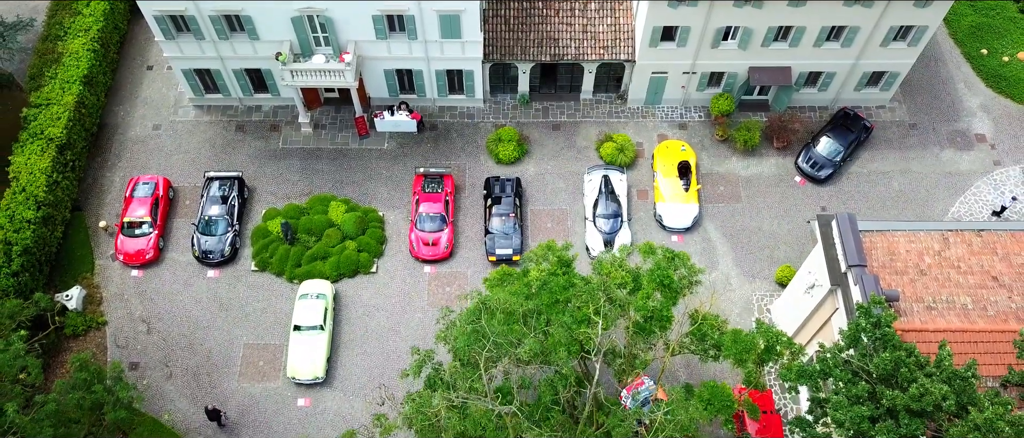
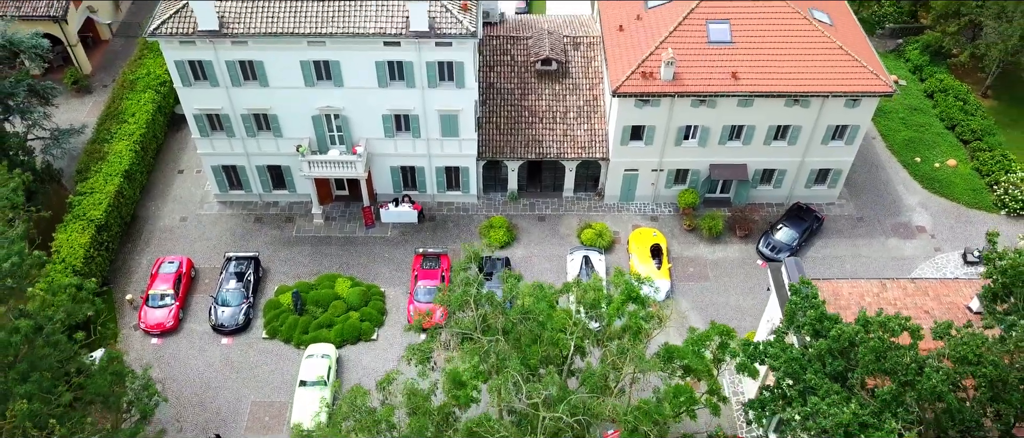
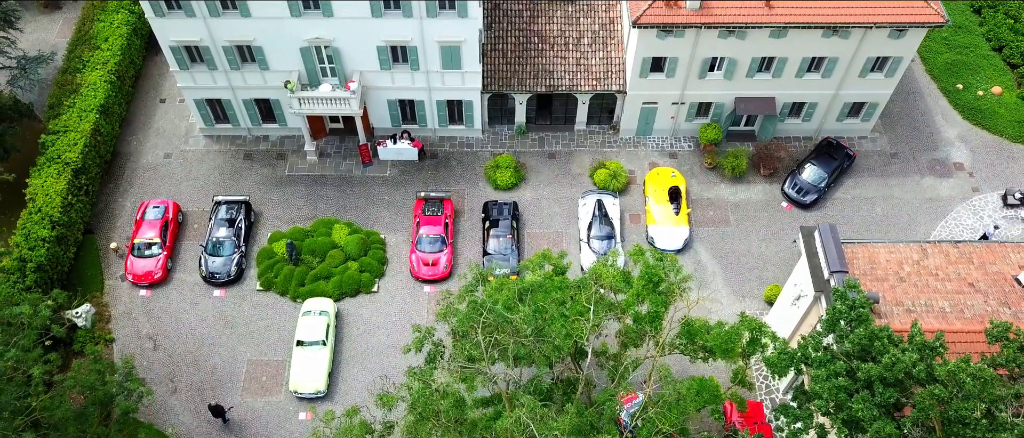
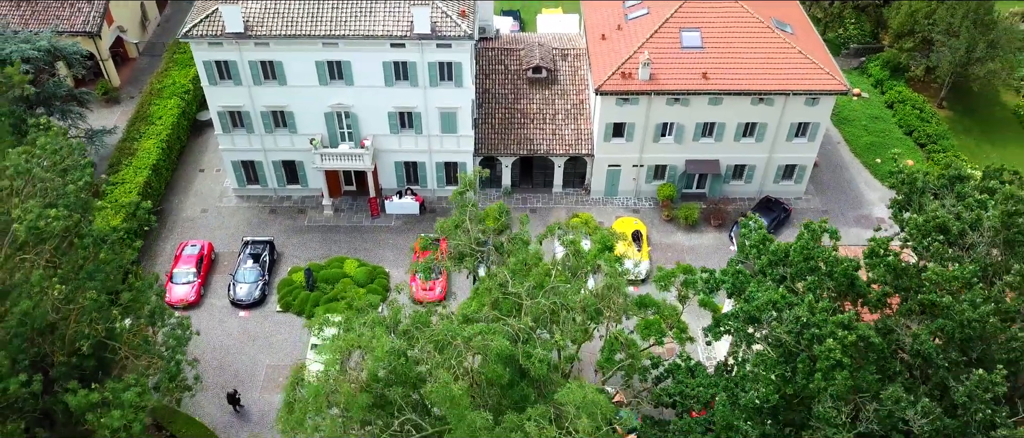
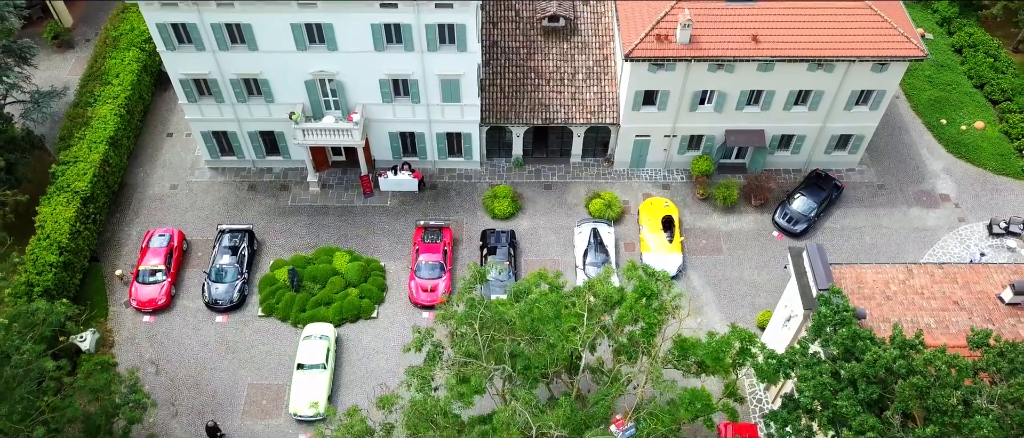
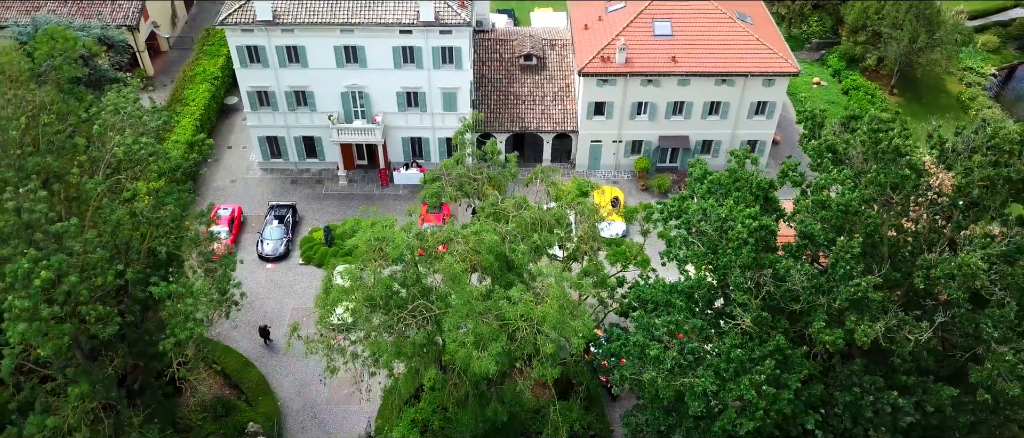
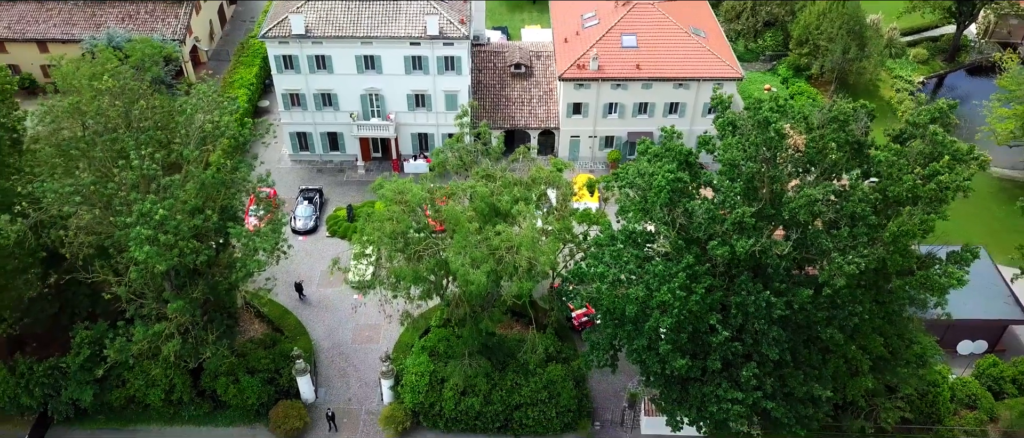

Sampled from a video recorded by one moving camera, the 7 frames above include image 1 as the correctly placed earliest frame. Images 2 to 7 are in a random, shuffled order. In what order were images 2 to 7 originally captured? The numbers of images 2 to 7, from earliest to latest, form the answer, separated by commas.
3, 5, 2, 4, 6, 7
